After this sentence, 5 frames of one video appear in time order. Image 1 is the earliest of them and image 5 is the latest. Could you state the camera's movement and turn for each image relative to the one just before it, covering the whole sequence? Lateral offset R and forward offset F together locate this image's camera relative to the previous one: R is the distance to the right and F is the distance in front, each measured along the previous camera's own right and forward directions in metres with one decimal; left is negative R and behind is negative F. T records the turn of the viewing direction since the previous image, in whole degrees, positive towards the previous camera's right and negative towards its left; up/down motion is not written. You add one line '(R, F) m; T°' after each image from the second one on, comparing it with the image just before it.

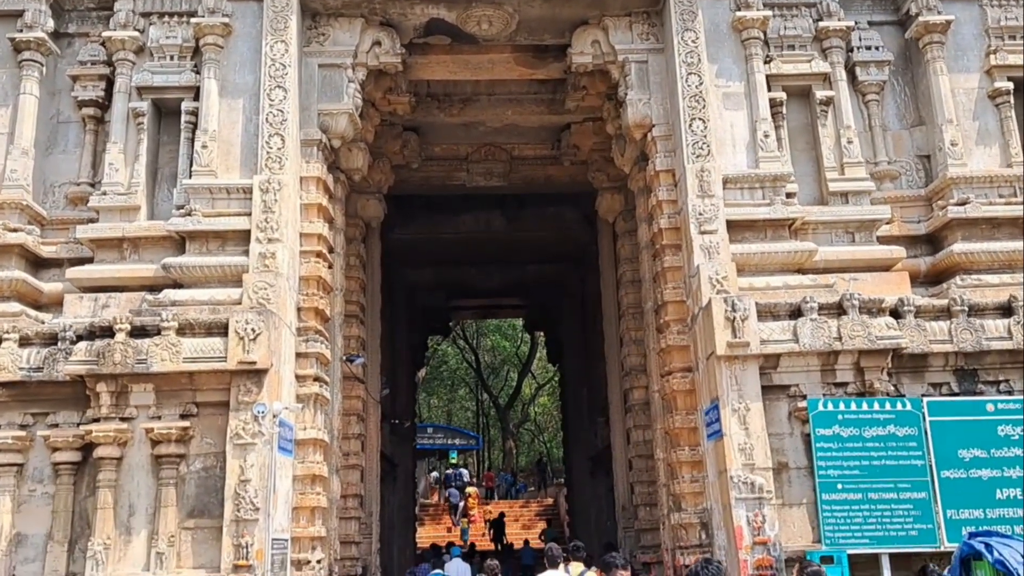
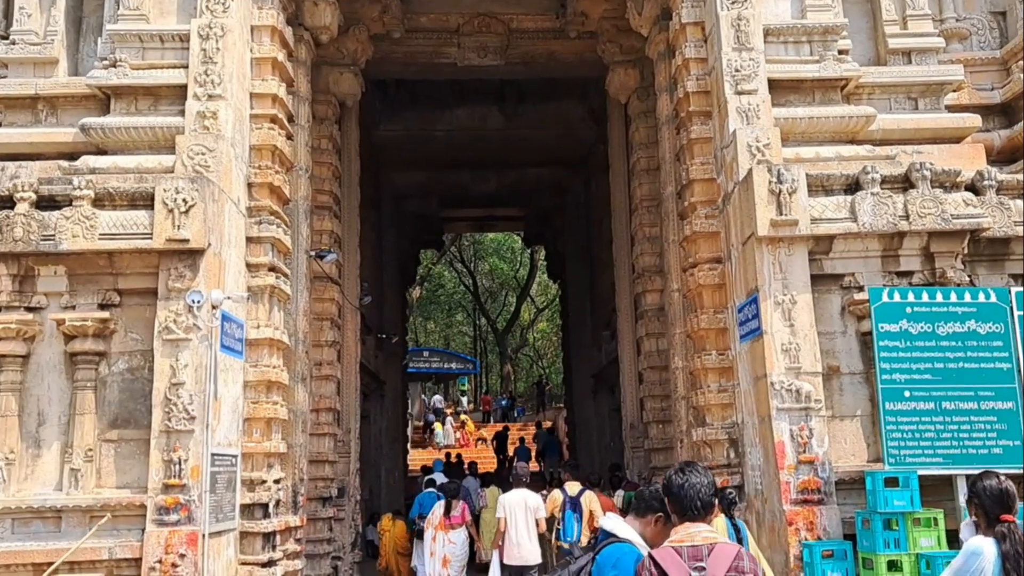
(0.0, +1.3) m; 0°
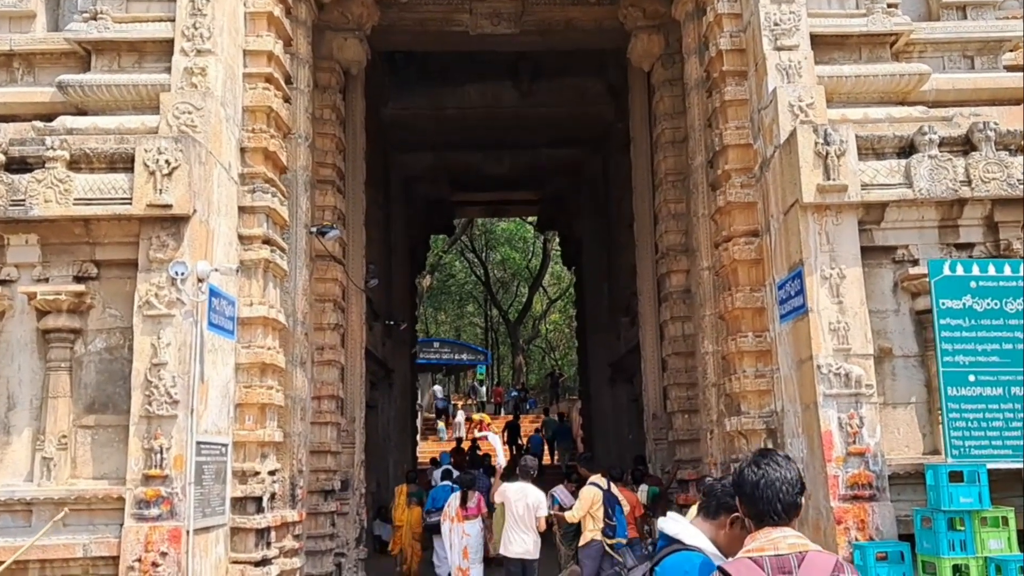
(0.0, +0.6) m; -1°
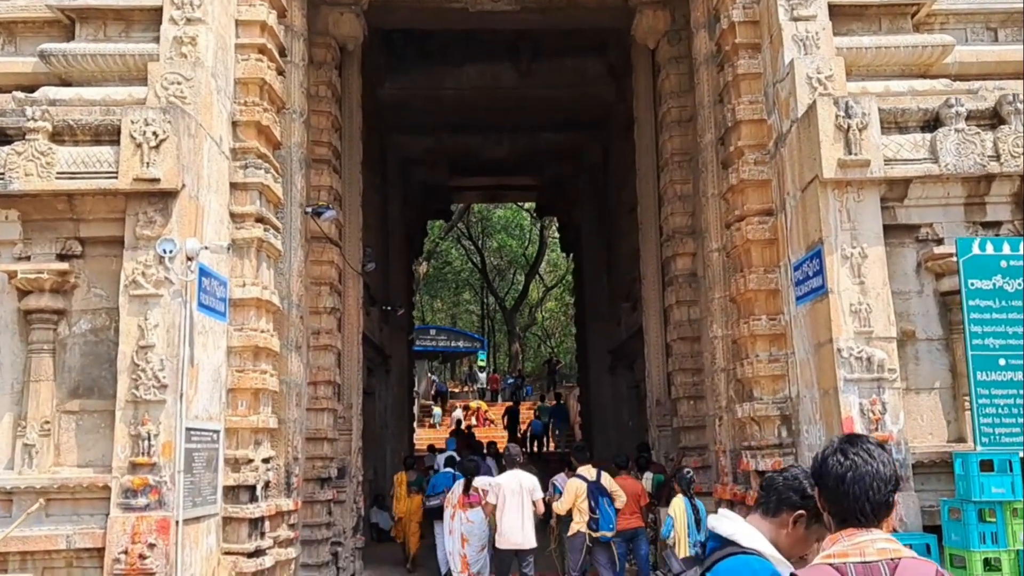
(-0.1, +0.2) m; 0°
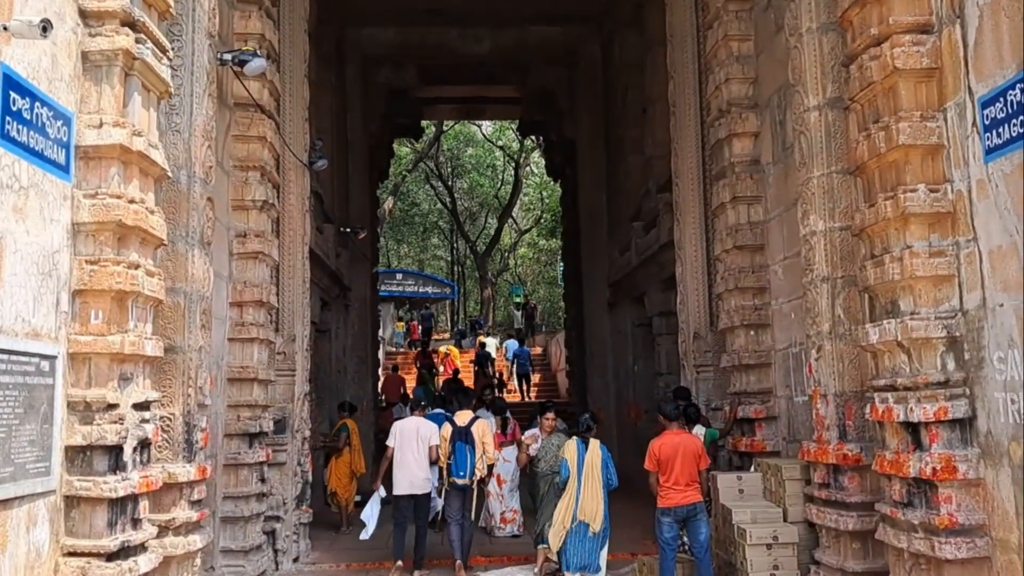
(-0.2, +2.1) m; +2°
